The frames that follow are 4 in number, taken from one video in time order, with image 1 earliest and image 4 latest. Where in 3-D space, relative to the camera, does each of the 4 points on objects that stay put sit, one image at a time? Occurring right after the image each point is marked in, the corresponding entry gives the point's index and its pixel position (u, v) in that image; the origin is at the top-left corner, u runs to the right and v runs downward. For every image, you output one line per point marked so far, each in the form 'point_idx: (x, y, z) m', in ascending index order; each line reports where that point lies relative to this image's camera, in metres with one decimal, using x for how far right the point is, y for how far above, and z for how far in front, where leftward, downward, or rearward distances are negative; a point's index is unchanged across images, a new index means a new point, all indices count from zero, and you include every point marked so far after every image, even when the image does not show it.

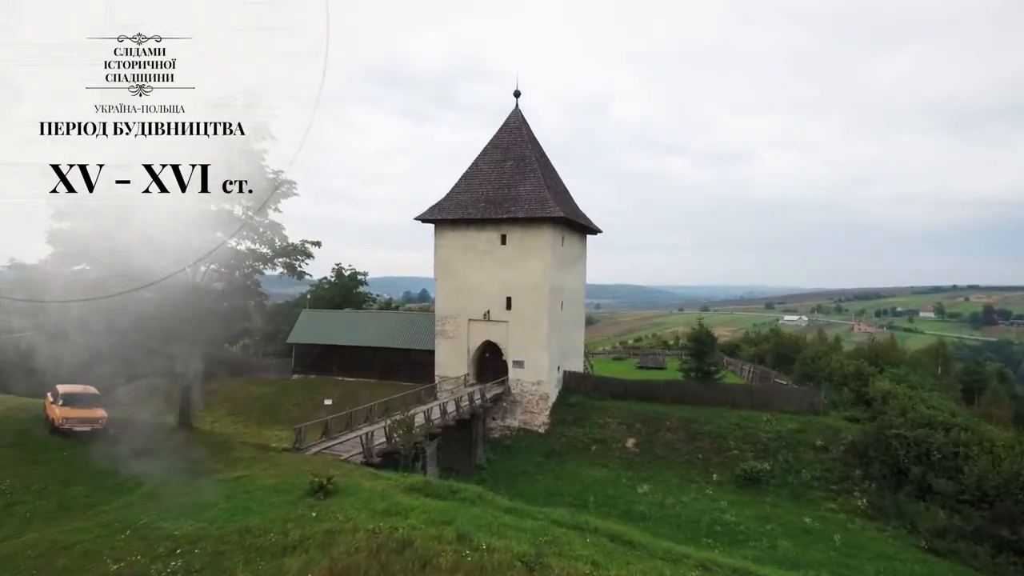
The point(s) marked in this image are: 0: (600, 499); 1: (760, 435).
0: (+2.2, -5.2, +15.5) m
1: (+7.0, -4.1, +17.6) m
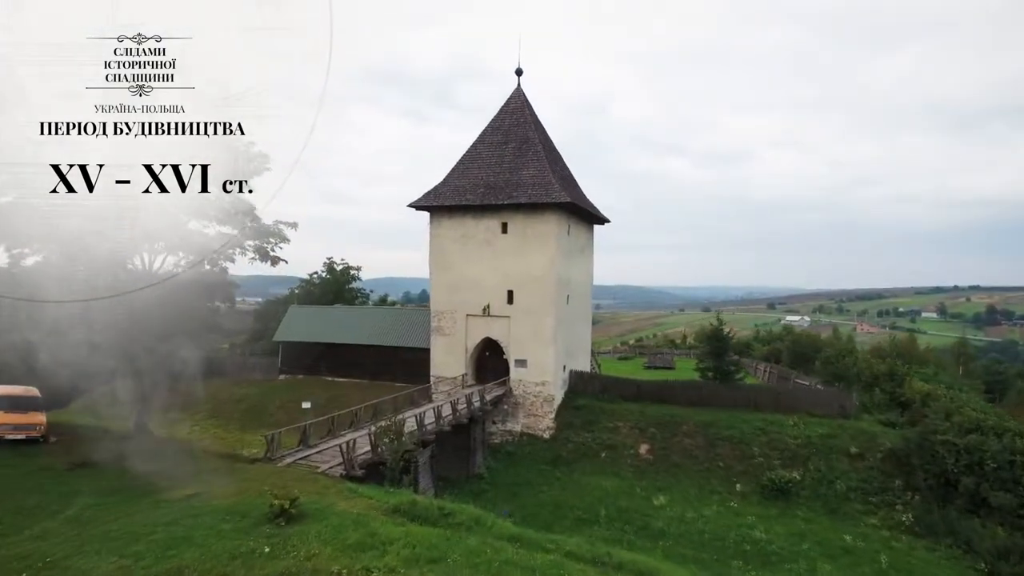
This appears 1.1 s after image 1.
0: (+2.2, -5.0, +13.9) m
1: (+7.0, -3.9, +16.0) m
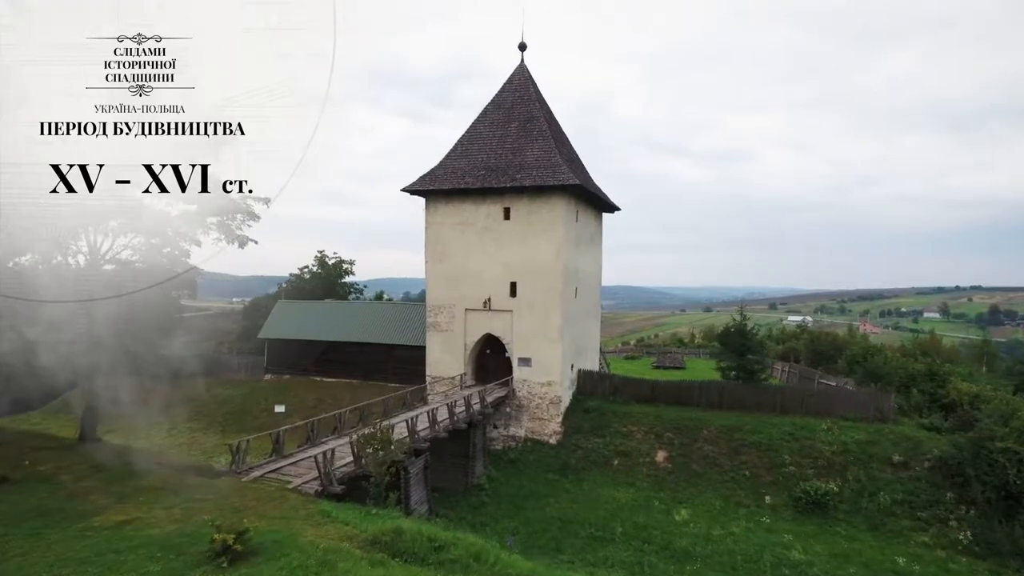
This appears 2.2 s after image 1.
0: (+2.3, -4.8, +12.4) m
1: (+7.1, -3.7, +14.4) m
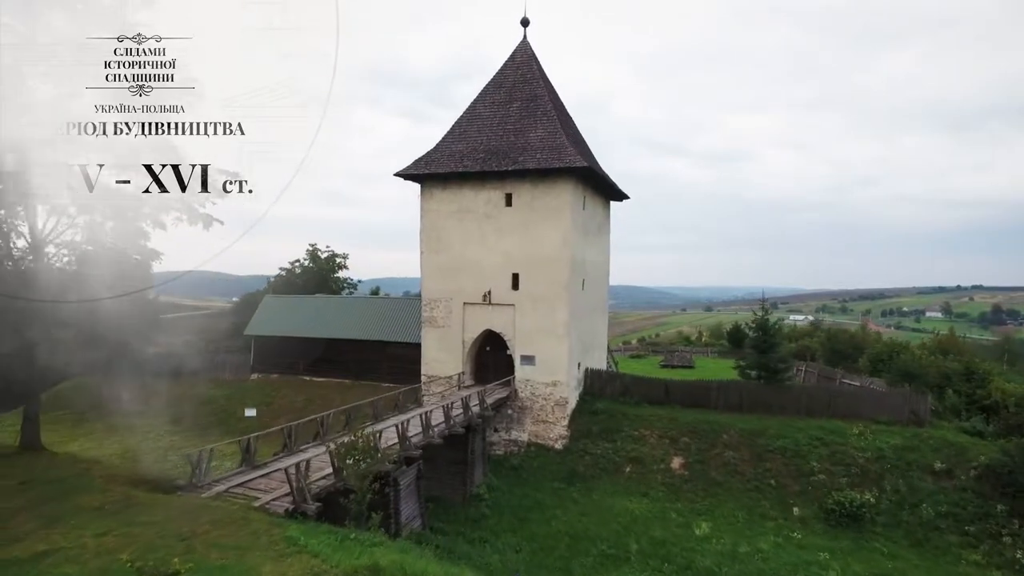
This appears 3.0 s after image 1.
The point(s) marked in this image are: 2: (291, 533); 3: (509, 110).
0: (+2.4, -4.6, +11.1) m
1: (+7.1, -3.5, +13.2) m
2: (-2.3, -2.6, +6.6) m
3: (-0.1, +4.6, +16.4) m
